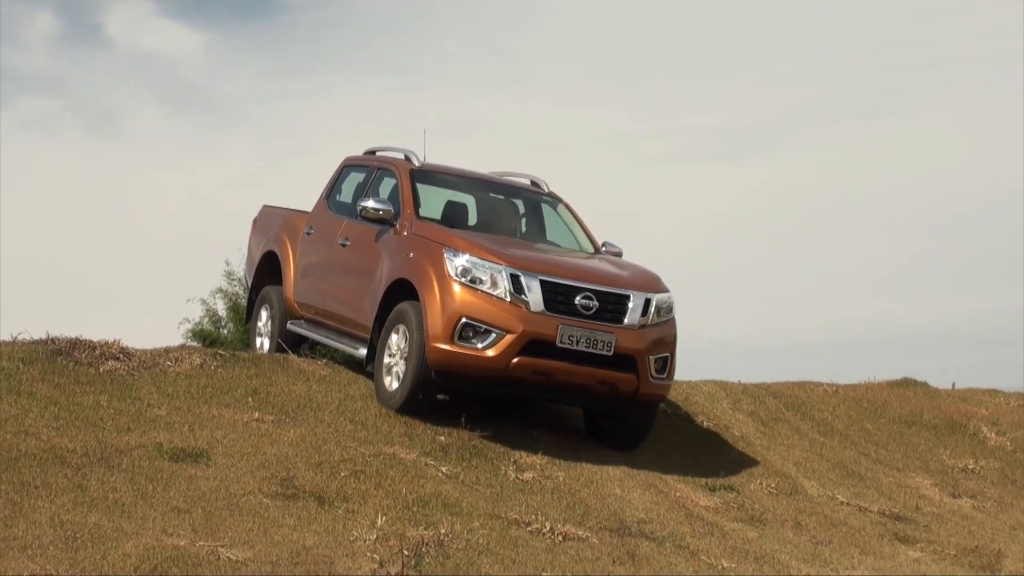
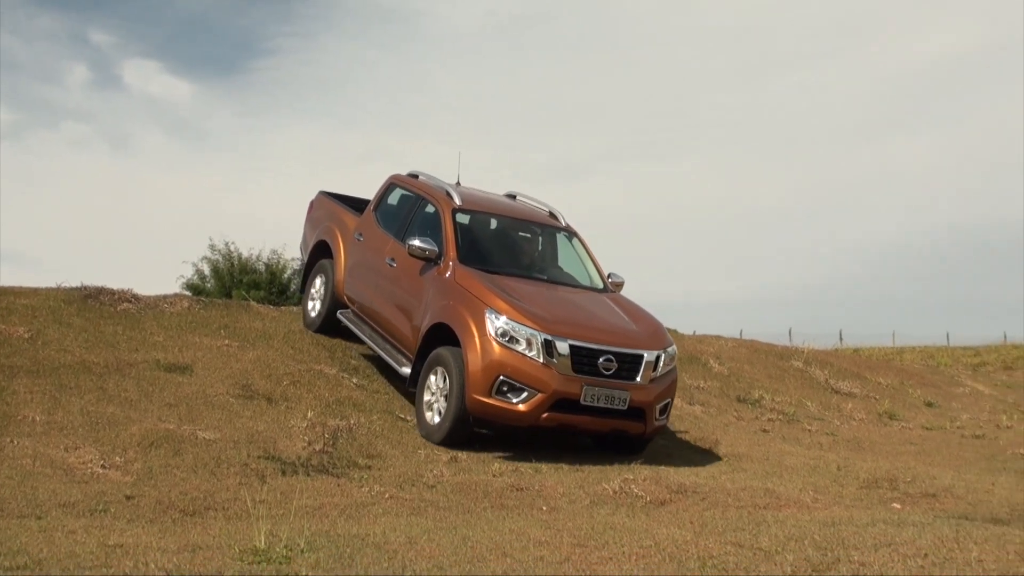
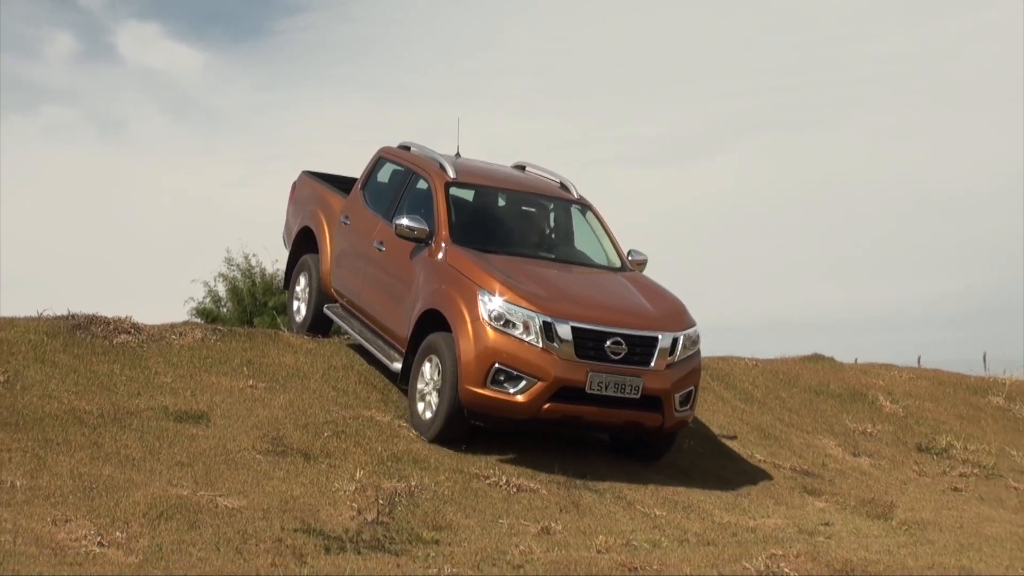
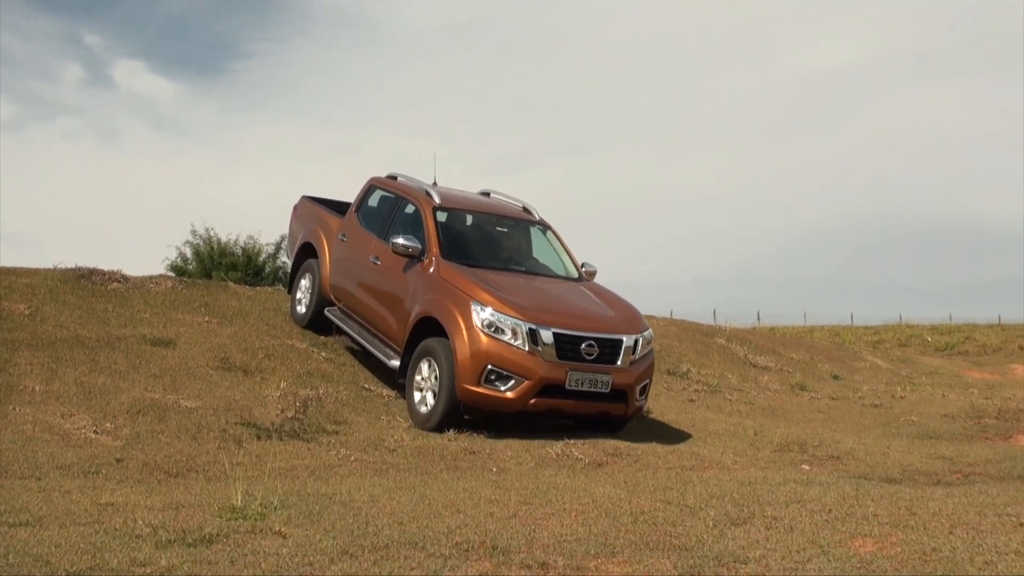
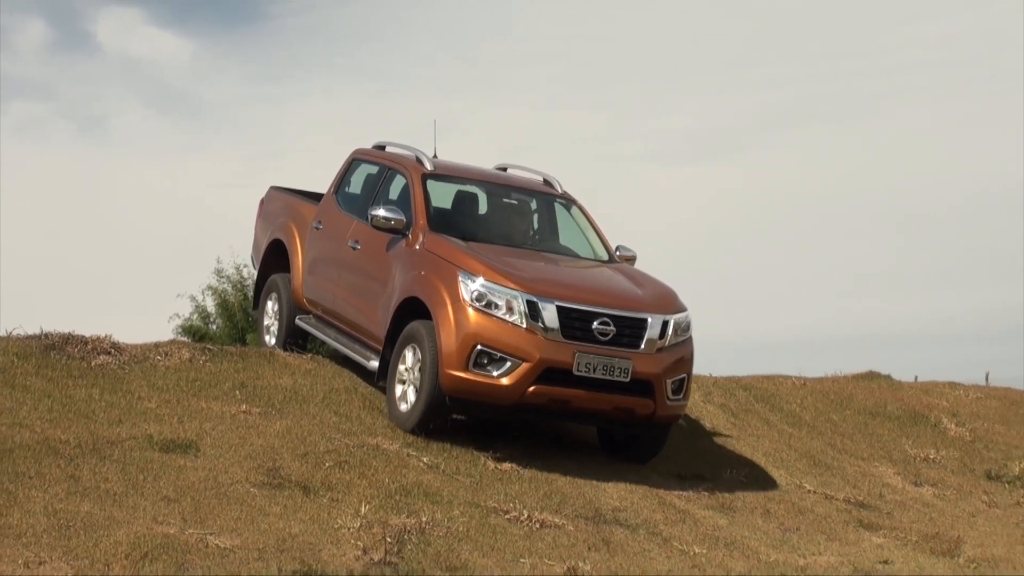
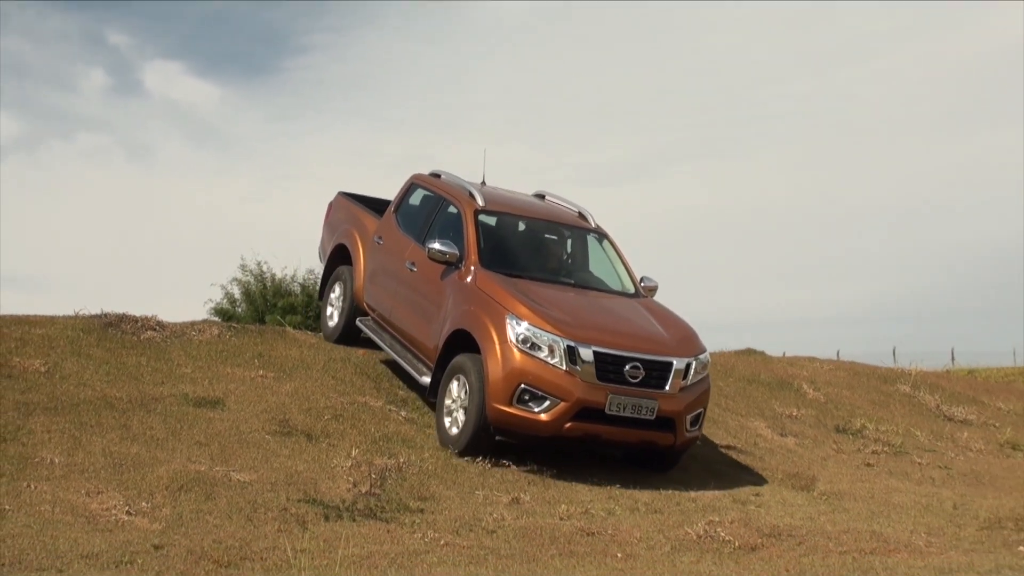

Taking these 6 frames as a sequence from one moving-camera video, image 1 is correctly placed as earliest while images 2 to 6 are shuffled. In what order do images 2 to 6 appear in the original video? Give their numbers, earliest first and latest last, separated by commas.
5, 3, 6, 2, 4
